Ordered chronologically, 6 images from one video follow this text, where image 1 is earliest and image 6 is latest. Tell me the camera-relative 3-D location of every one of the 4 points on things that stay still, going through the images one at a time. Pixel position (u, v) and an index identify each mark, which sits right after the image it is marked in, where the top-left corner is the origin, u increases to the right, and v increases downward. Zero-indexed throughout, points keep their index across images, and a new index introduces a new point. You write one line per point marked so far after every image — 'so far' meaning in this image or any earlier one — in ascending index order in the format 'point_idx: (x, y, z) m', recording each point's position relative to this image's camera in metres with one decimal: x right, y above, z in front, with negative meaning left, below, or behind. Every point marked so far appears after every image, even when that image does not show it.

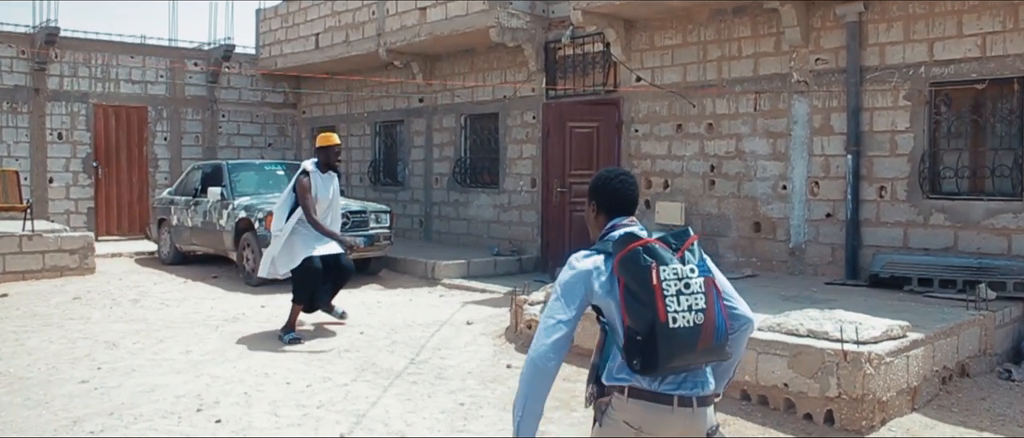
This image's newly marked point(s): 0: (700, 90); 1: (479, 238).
0: (+2.0, +1.4, +9.9) m
1: (-0.5, -0.3, +12.6) m
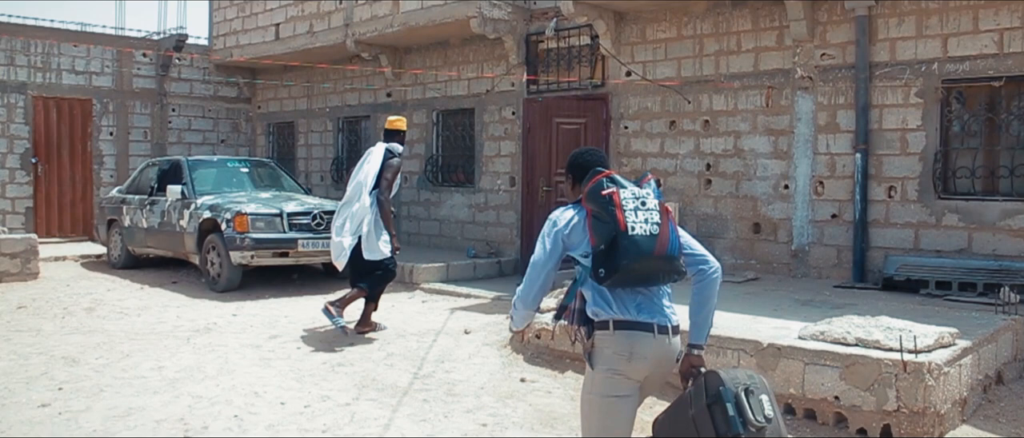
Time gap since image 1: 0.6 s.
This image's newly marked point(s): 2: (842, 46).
0: (+1.9, +1.4, +9.5) m
1: (-0.8, -0.3, +12.0) m
2: (+3.0, +1.6, +8.5) m
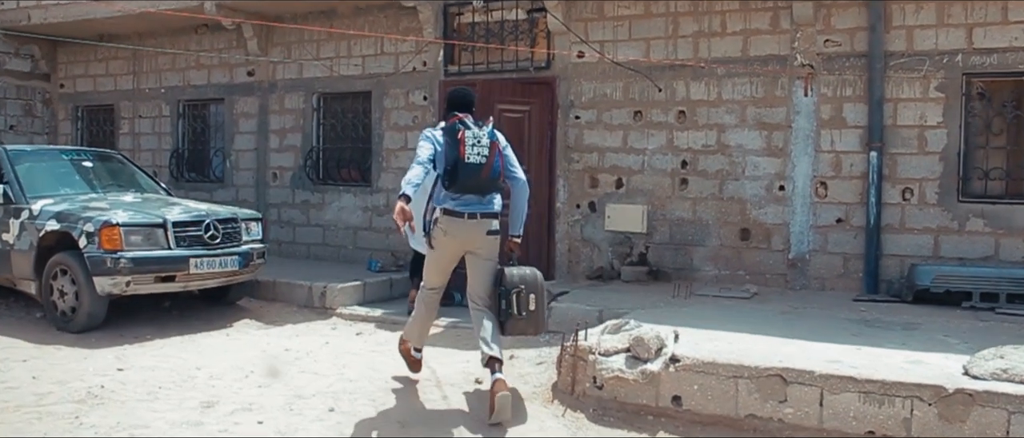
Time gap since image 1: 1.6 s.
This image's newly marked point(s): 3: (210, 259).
0: (+1.4, +1.3, +8.3) m
1: (-1.8, -0.3, +9.9) m
2: (+2.8, +1.5, +7.6) m
3: (-2.4, -0.3, +7.5) m
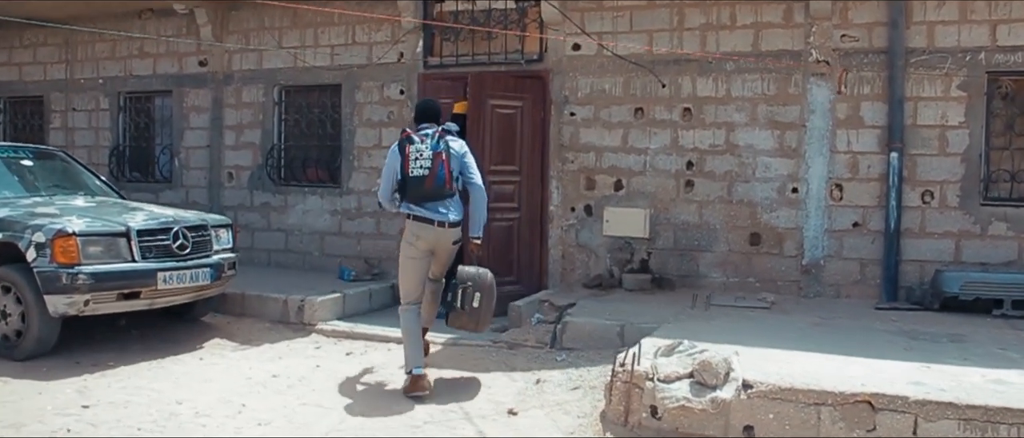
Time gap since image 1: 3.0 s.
0: (+1.3, +1.3, +7.8) m
1: (-2.0, -0.4, +9.1) m
2: (+2.8, +1.5, +7.3) m
3: (-2.4, -0.4, +6.6) m
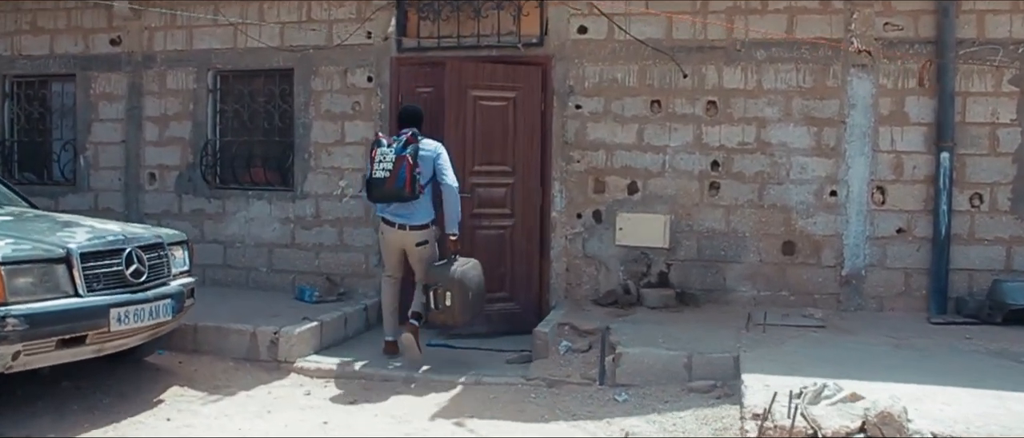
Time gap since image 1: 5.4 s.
0: (+1.4, +1.2, +6.9) m
1: (-2.2, -0.4, +7.7) m
2: (+2.9, +1.5, +6.6) m
3: (-2.1, -0.5, +5.1) m
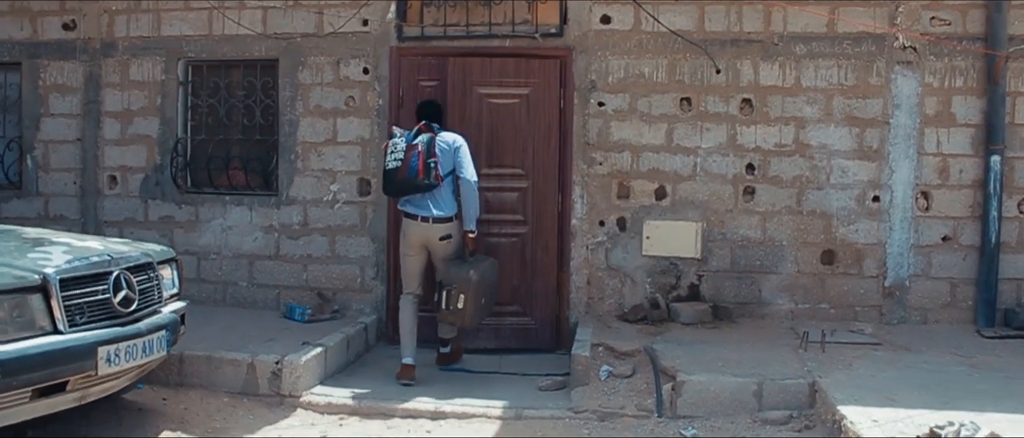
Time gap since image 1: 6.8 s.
0: (+1.5, +1.2, +6.4) m
1: (-2.1, -0.5, +6.8) m
2: (+3.0, +1.4, +6.2) m
3: (-1.8, -0.6, +4.3) m
